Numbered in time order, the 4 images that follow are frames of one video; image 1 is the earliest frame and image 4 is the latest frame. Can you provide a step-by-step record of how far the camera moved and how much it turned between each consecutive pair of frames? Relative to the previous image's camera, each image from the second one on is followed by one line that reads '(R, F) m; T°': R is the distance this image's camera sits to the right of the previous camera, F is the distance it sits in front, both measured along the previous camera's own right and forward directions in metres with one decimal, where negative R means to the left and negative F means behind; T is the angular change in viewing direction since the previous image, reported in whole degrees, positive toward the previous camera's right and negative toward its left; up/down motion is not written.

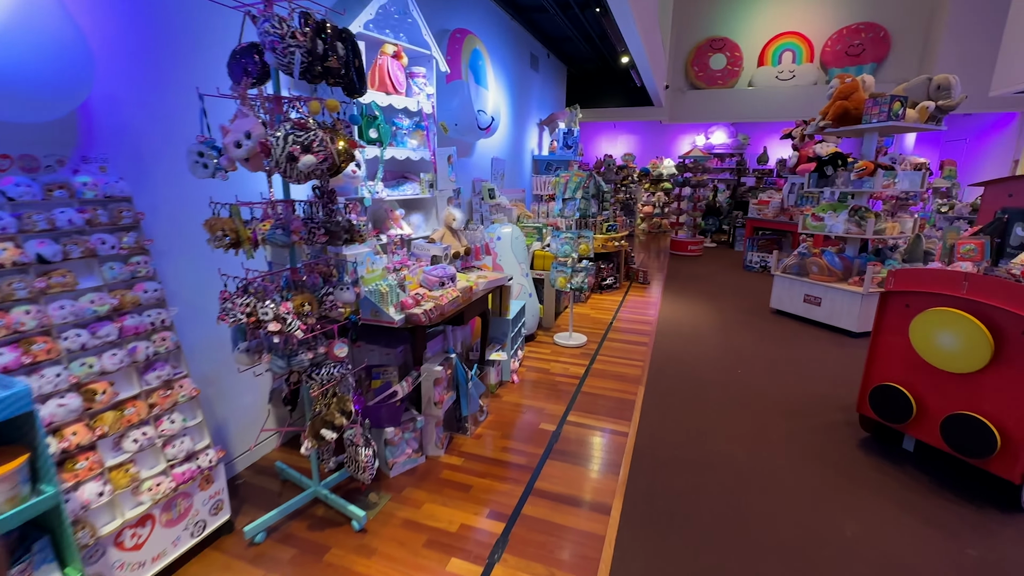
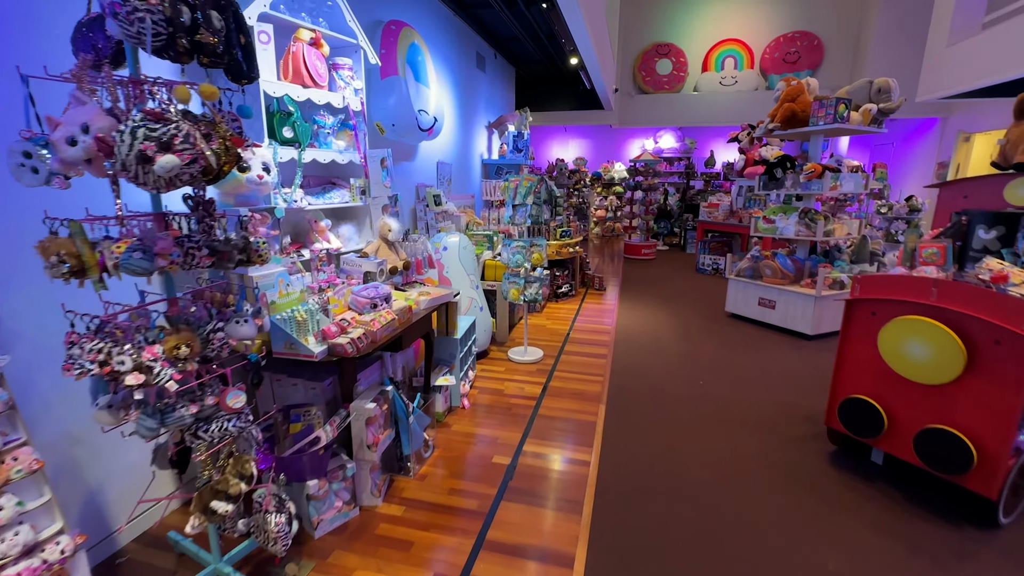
(+0.1, +0.3) m; +5°
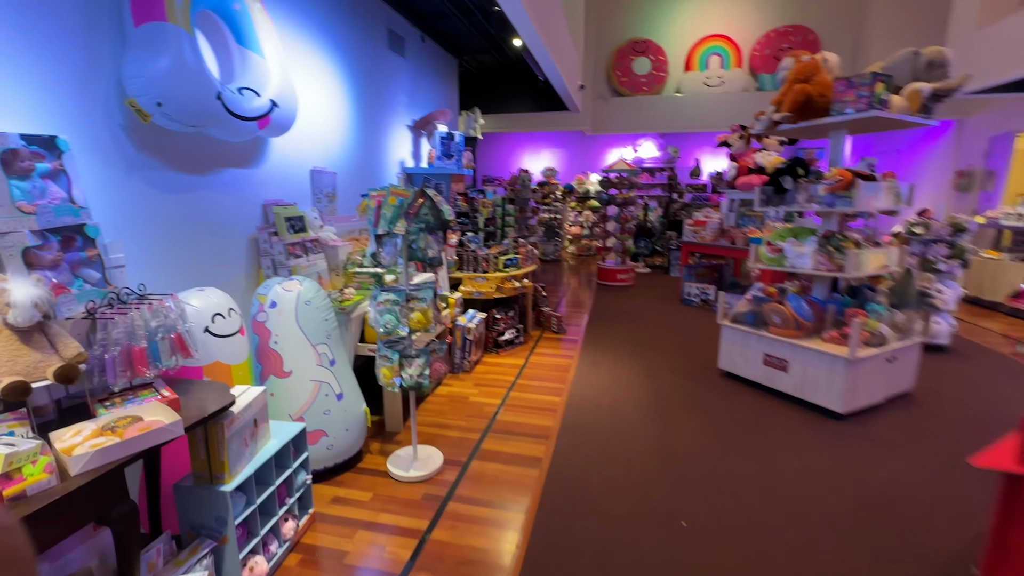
(+0.6, +1.3) m; +1°
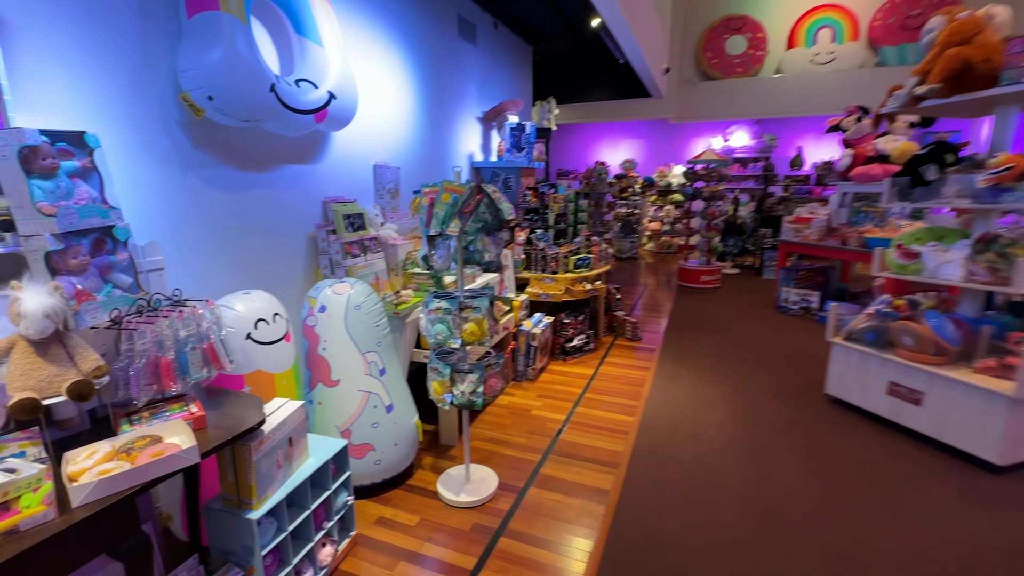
(0.0, +0.3) m; -9°
